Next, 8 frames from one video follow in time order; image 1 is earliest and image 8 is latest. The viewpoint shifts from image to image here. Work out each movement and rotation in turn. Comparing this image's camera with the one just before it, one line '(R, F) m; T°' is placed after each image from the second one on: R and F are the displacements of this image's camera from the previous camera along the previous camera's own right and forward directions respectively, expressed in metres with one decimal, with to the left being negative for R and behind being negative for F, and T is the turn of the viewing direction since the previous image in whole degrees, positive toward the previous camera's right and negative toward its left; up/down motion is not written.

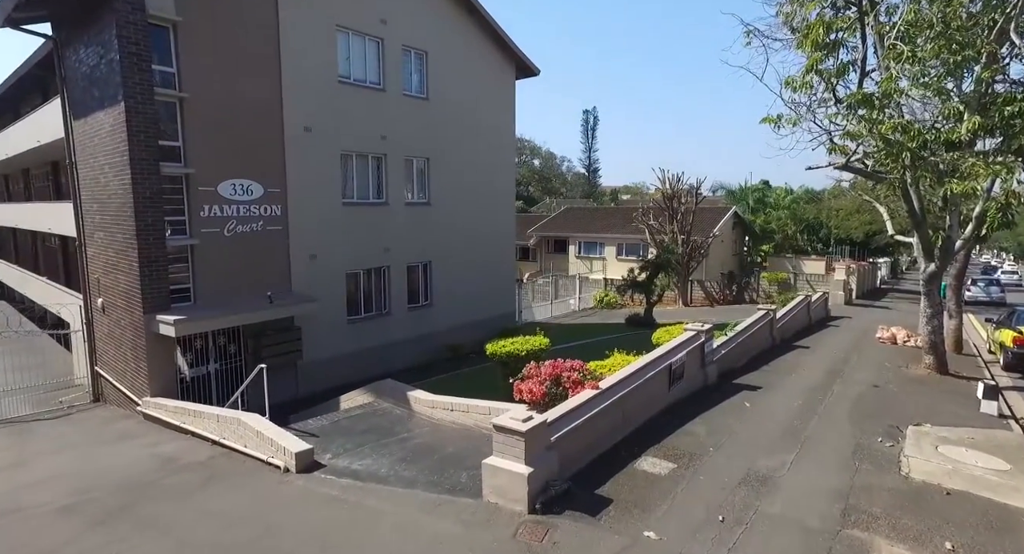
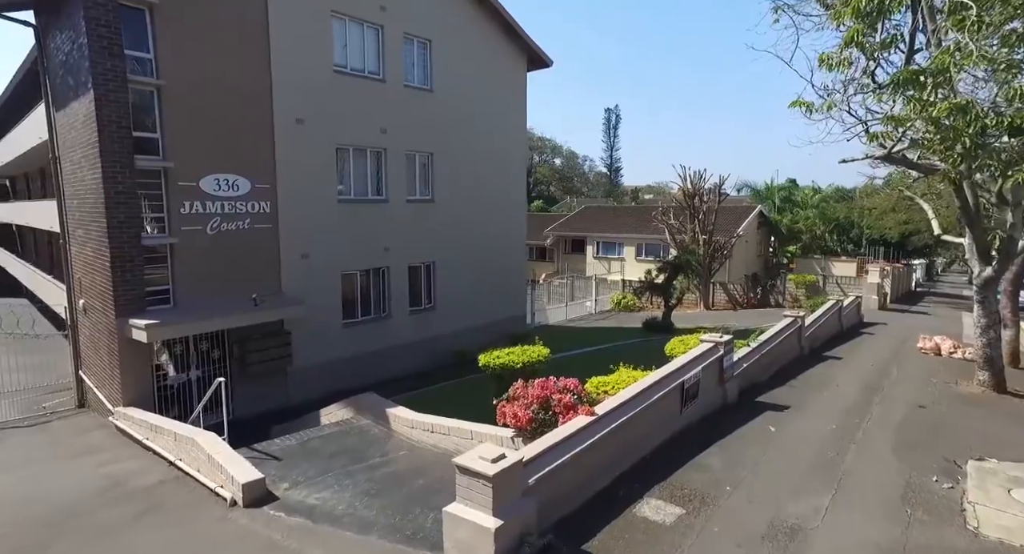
(+0.4, +1.0) m; -2°
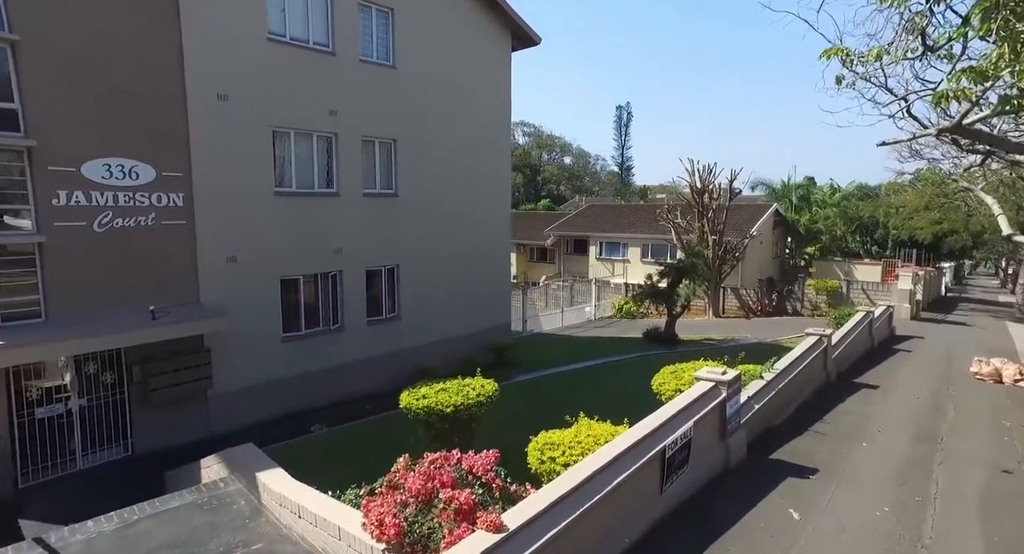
(+0.9, +2.4) m; -1°
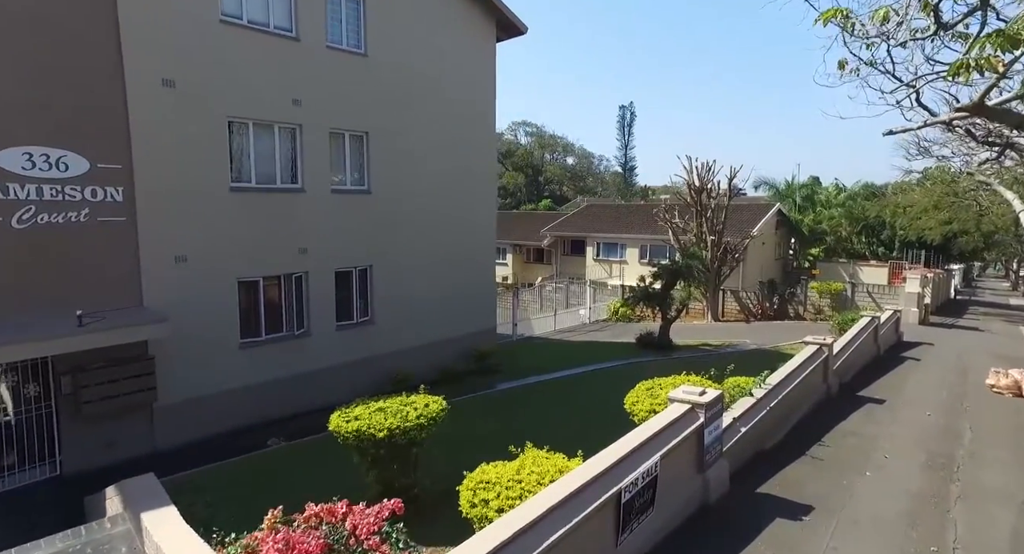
(+0.6, +1.0) m; 0°
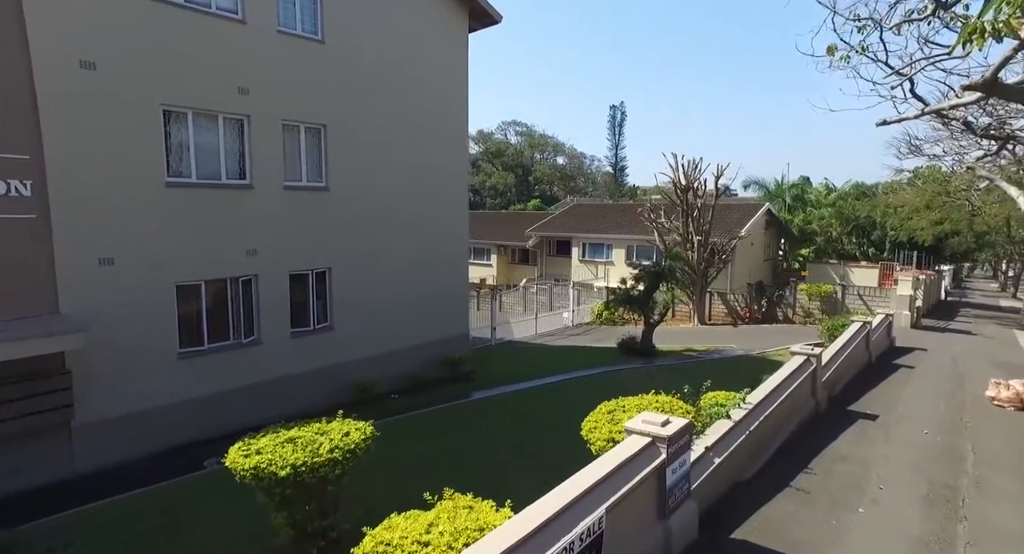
(+0.5, +0.9) m; +1°
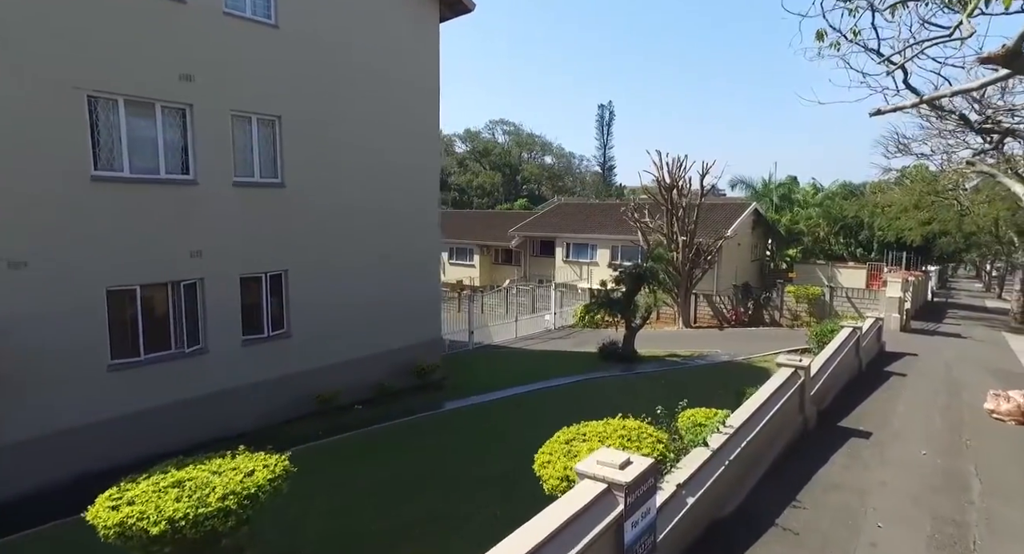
(+0.4, +0.9) m; +1°
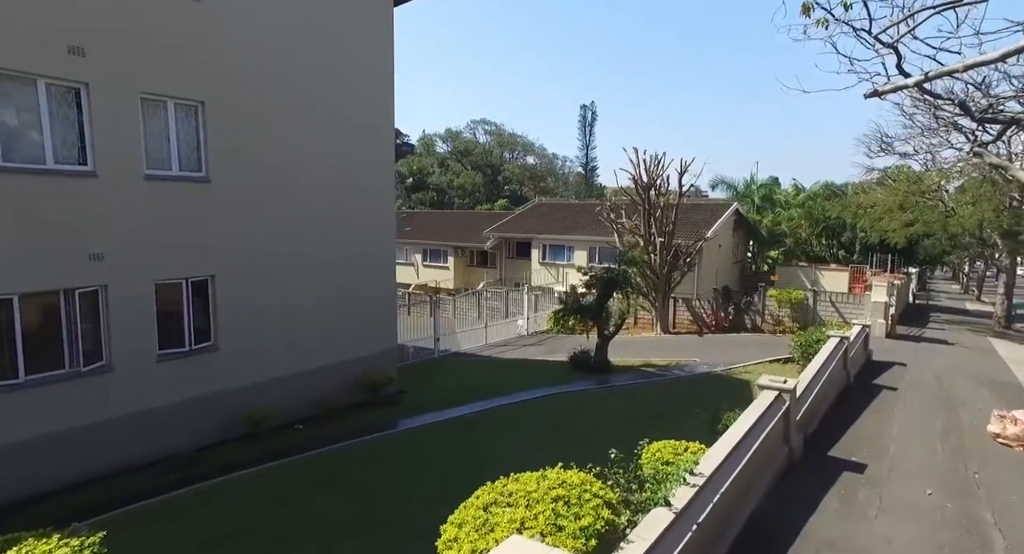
(+0.6, +1.3) m; +1°
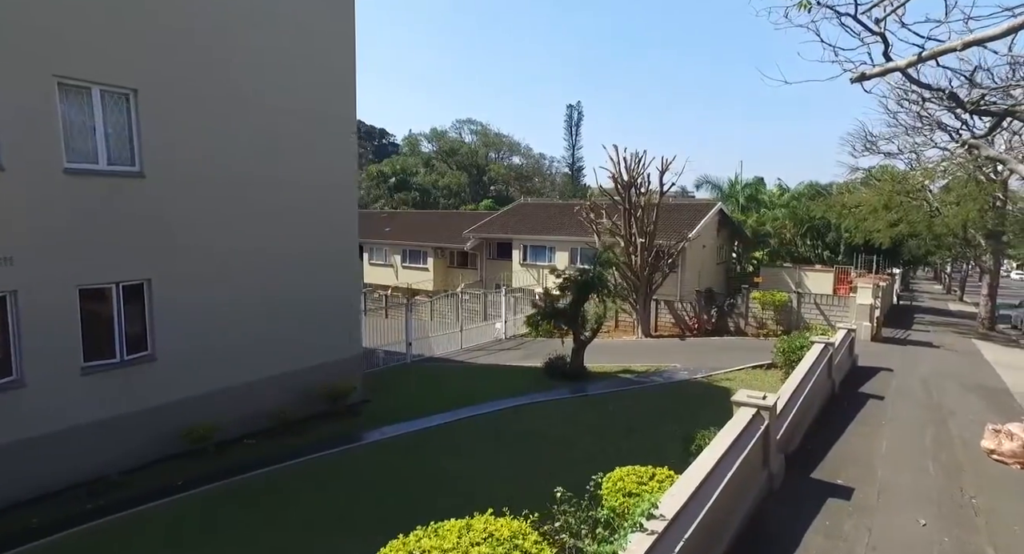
(+0.4, +0.8) m; +1°
